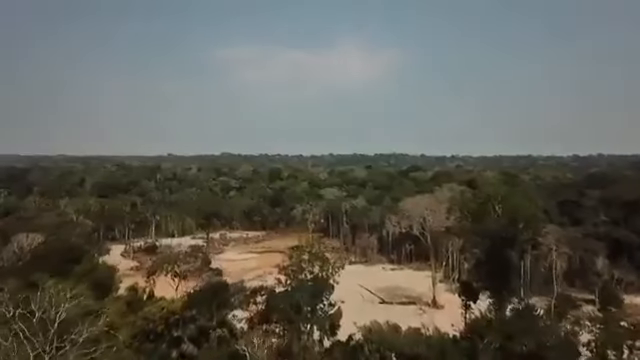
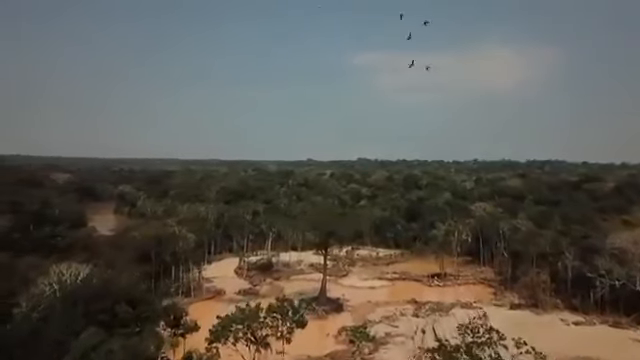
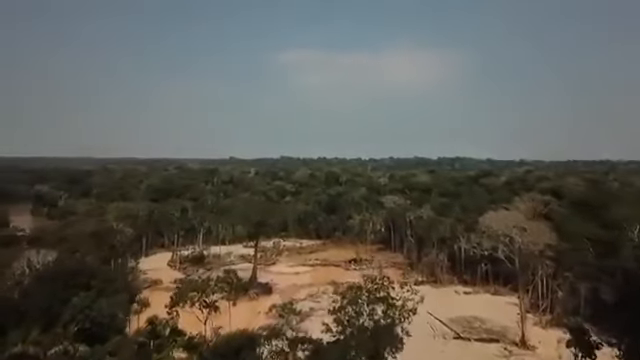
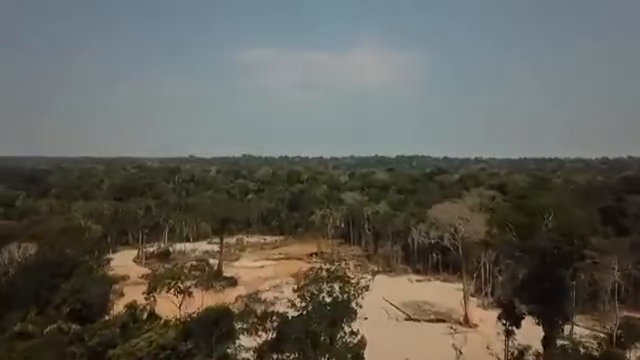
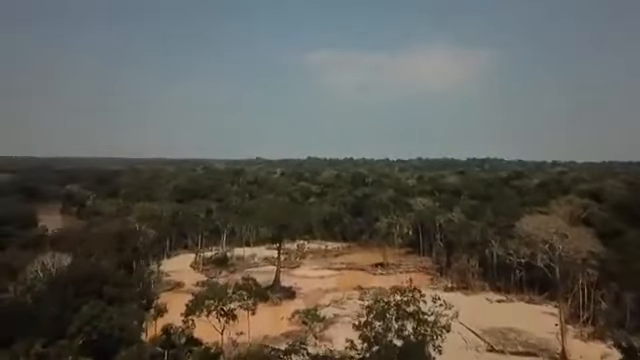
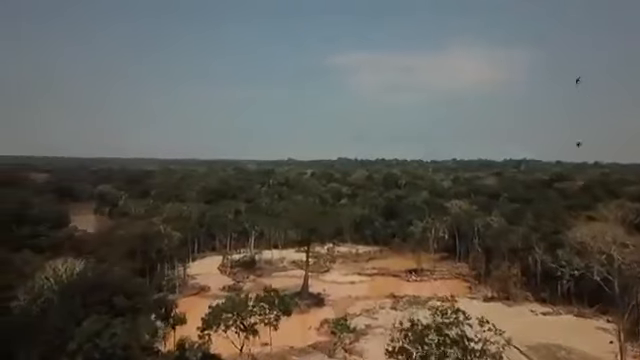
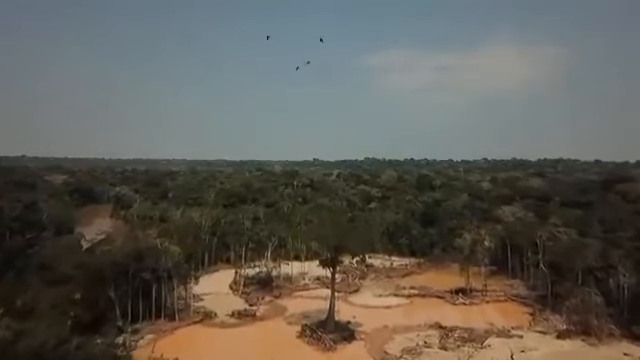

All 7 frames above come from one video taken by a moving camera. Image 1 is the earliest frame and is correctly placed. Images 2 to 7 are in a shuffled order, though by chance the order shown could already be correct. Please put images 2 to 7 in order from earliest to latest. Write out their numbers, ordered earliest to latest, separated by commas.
4, 3, 5, 6, 2, 7
